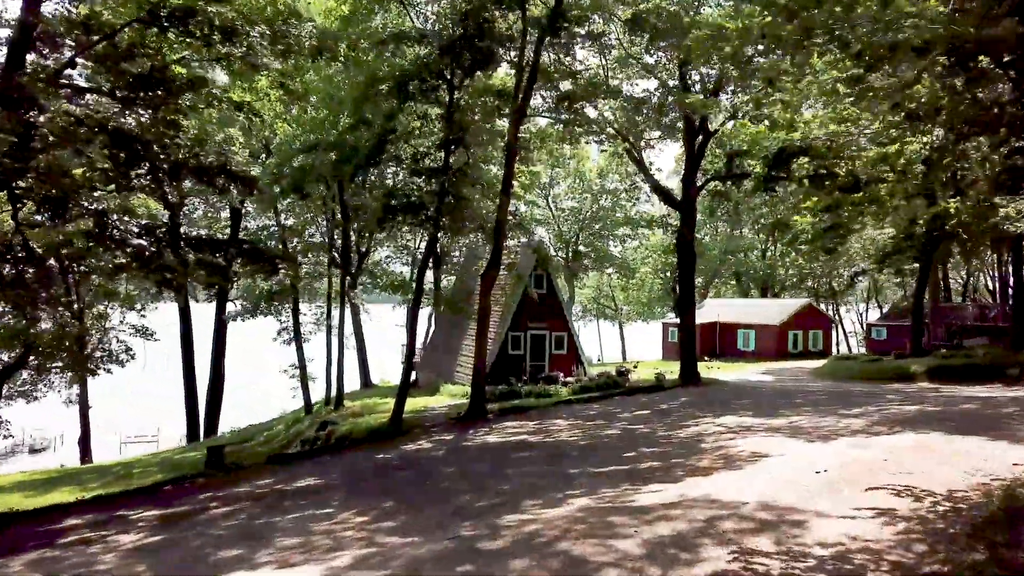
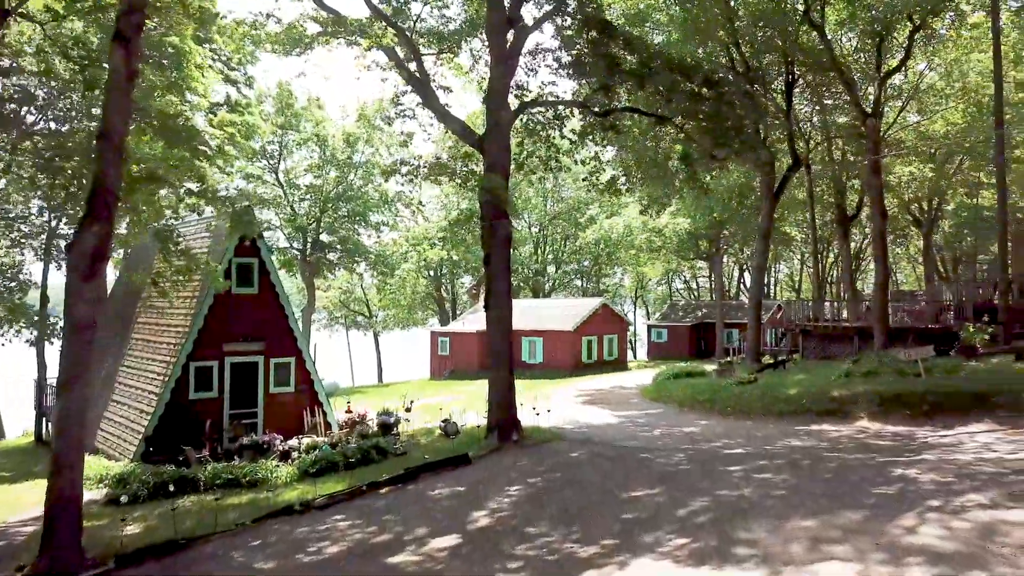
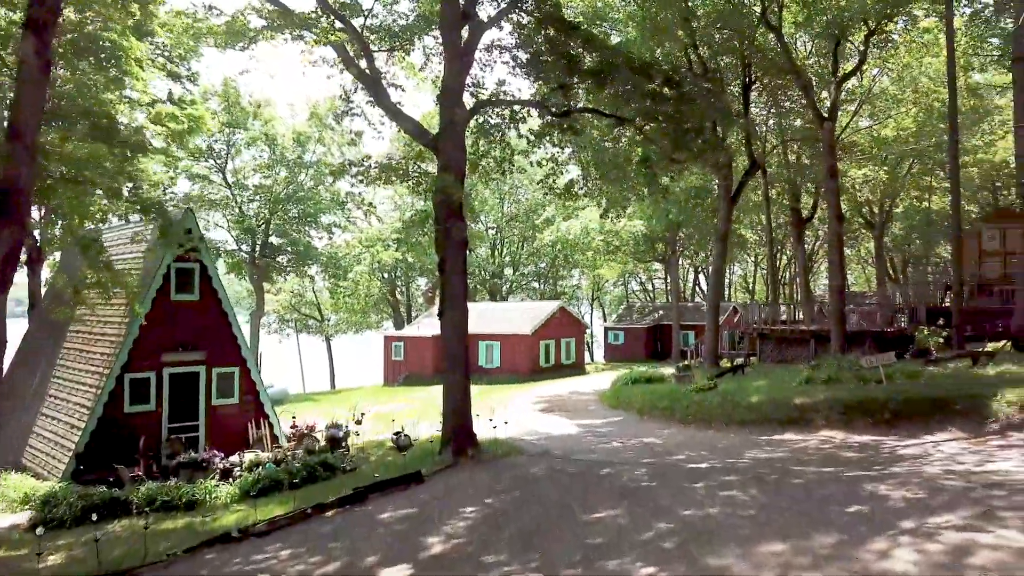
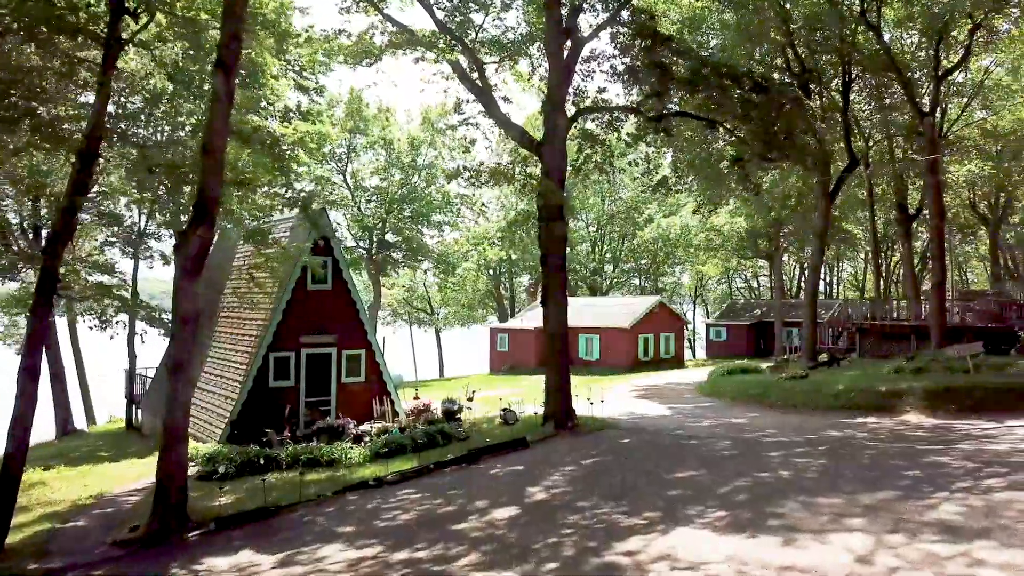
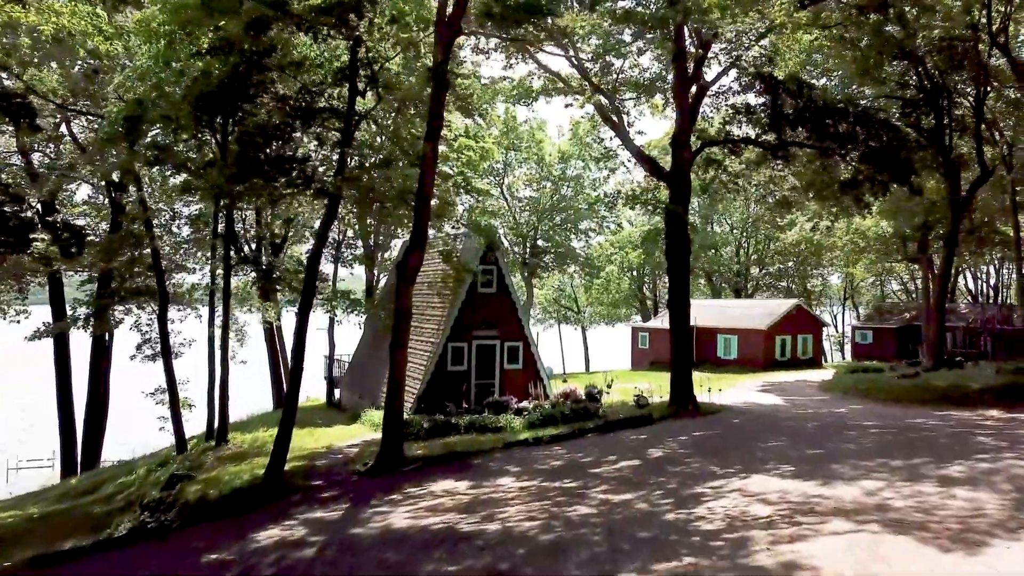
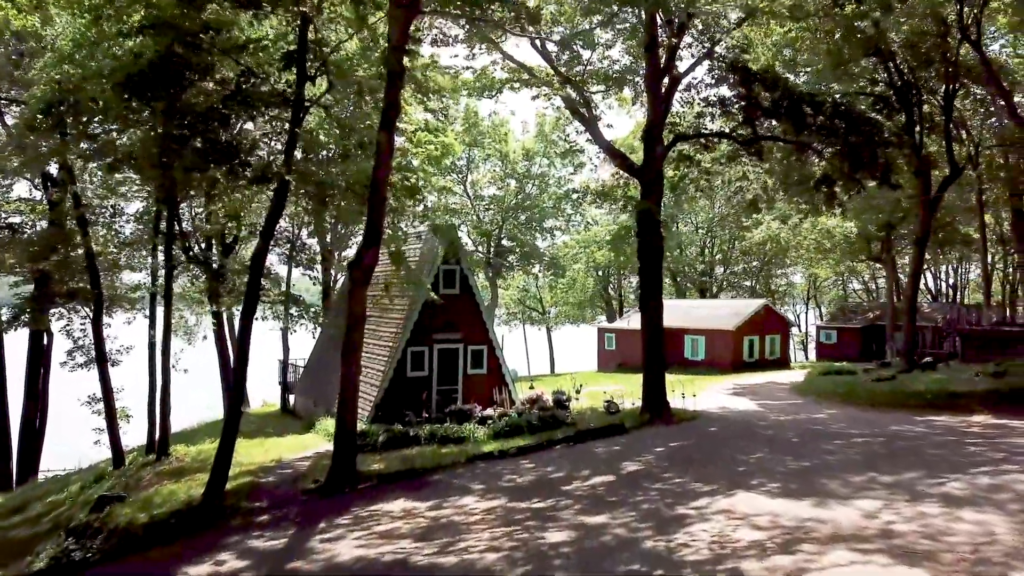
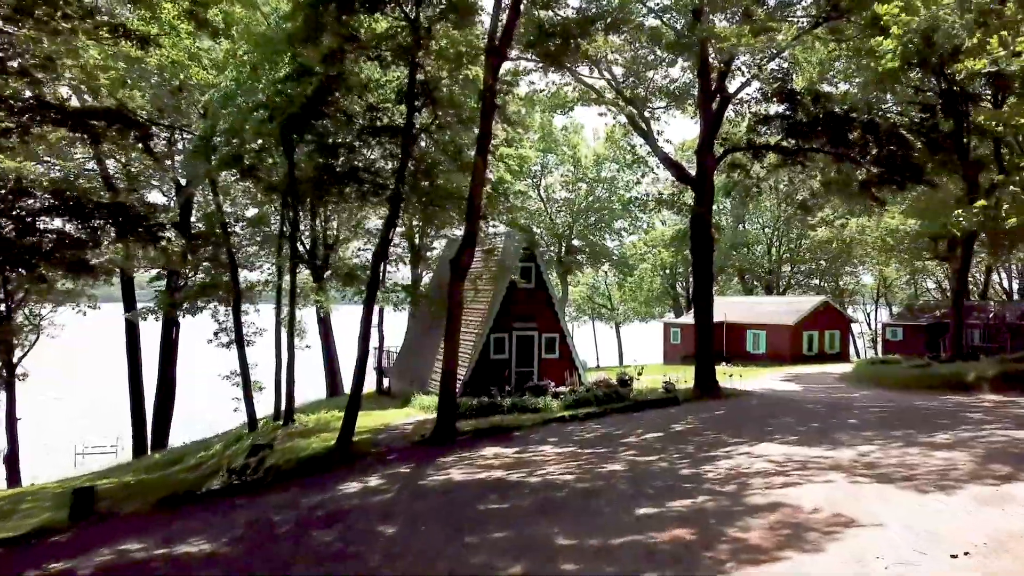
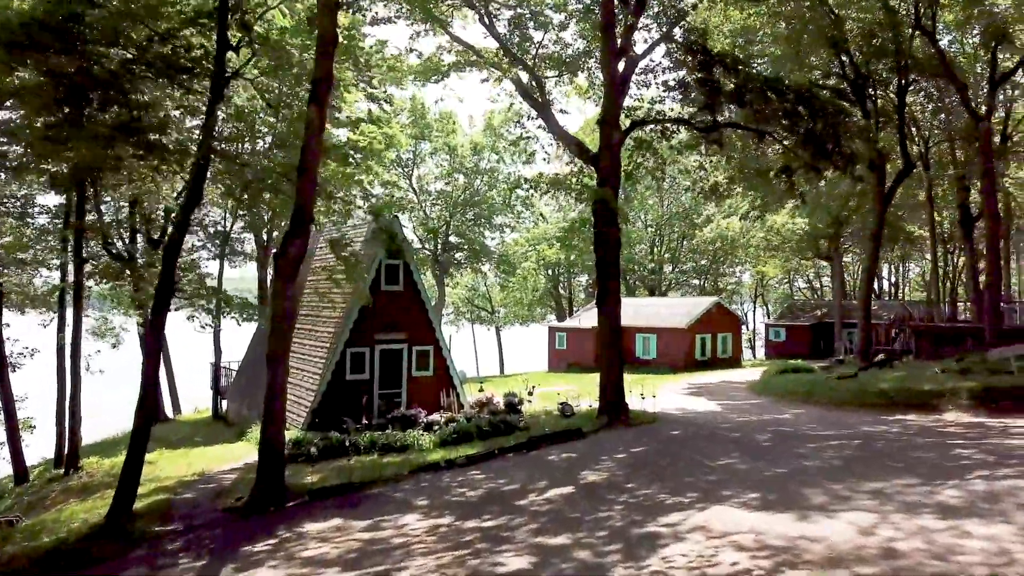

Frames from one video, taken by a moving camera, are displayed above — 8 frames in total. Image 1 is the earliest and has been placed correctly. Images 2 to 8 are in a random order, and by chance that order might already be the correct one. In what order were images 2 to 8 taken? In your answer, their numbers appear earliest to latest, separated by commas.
7, 5, 6, 8, 4, 2, 3
